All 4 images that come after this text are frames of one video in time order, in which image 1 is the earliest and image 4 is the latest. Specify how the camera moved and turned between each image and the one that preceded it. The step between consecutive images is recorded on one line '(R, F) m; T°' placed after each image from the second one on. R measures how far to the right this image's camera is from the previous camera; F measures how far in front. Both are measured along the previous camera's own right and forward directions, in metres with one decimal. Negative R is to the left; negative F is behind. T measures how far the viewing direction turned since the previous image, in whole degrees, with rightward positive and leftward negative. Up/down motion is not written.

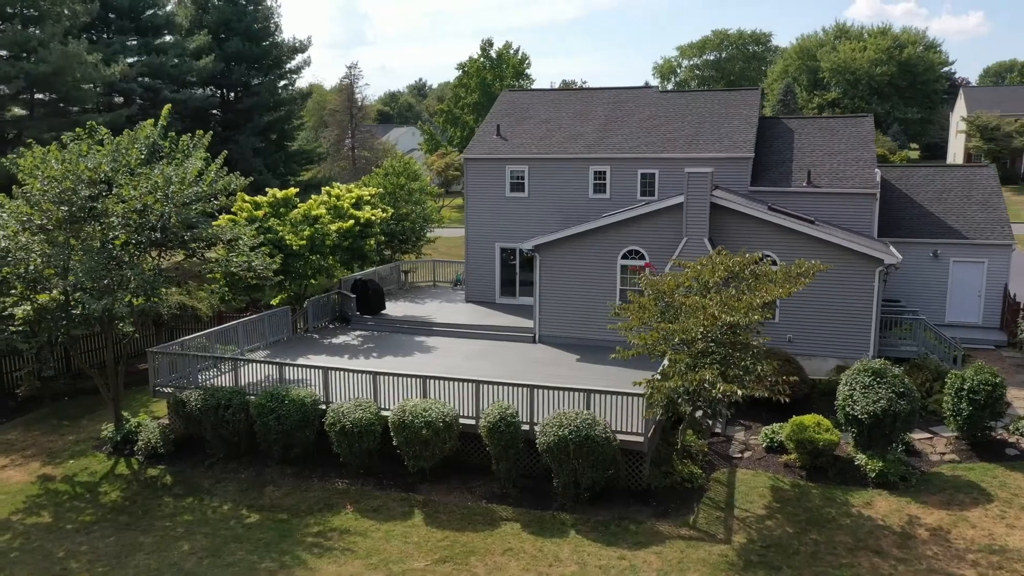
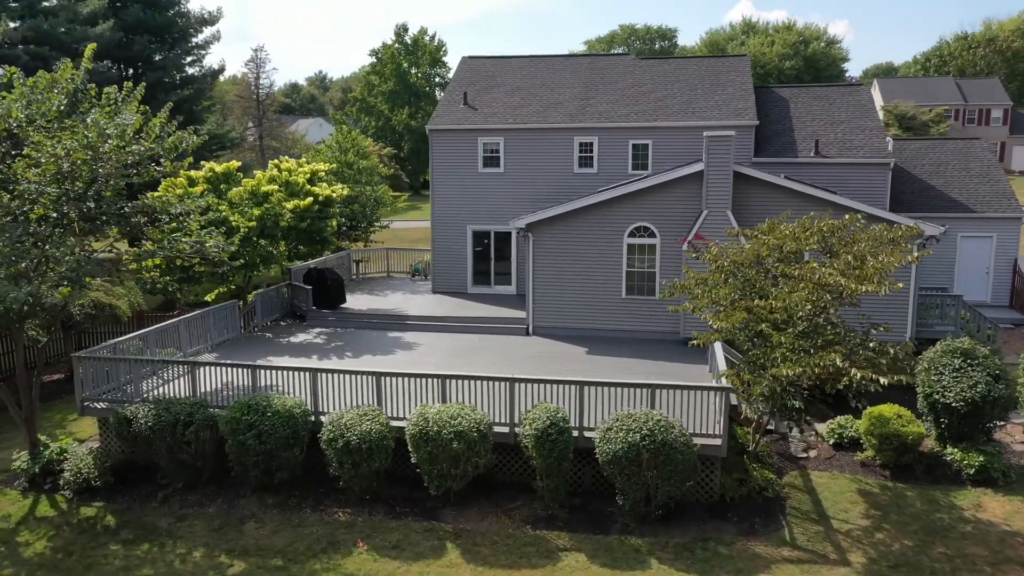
(-2.0, +2.7) m; +7°
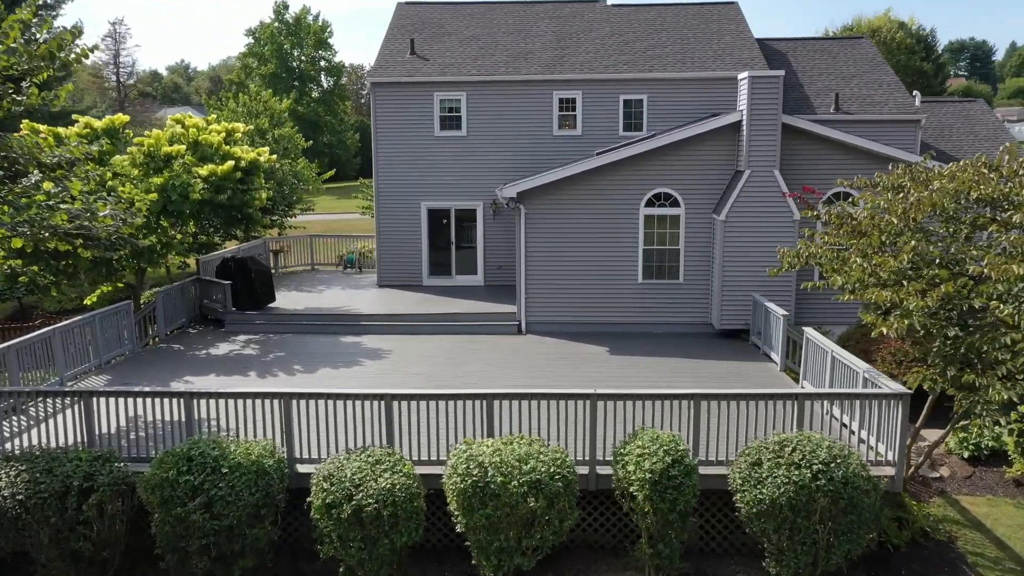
(-1.9, +3.8) m; +9°
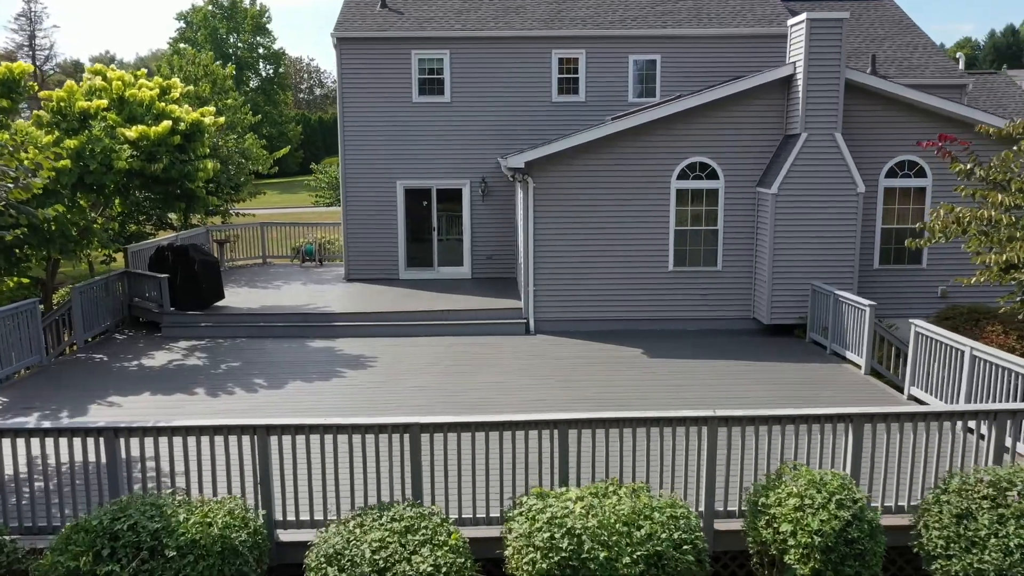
(-0.9, +2.4) m; +4°
